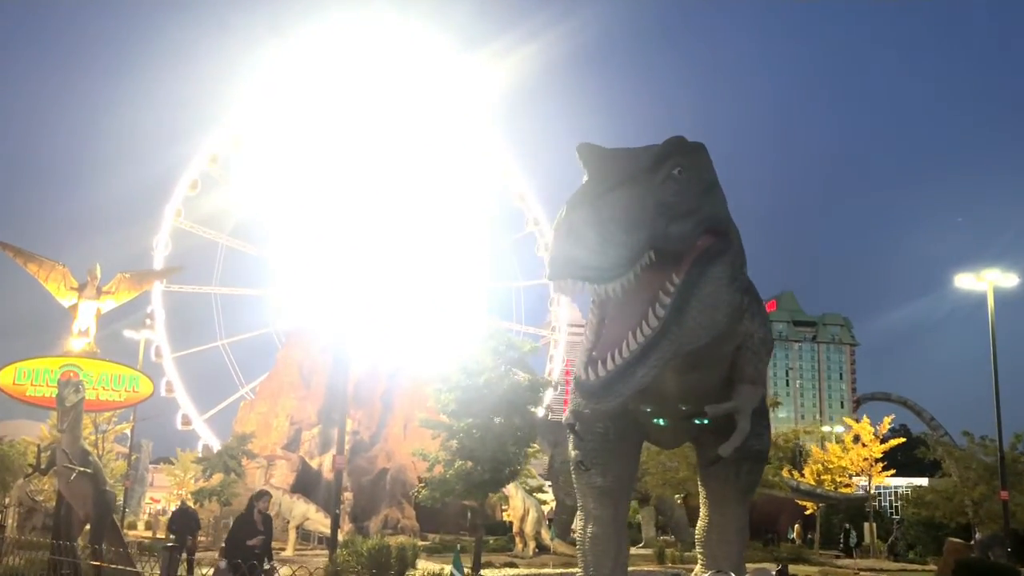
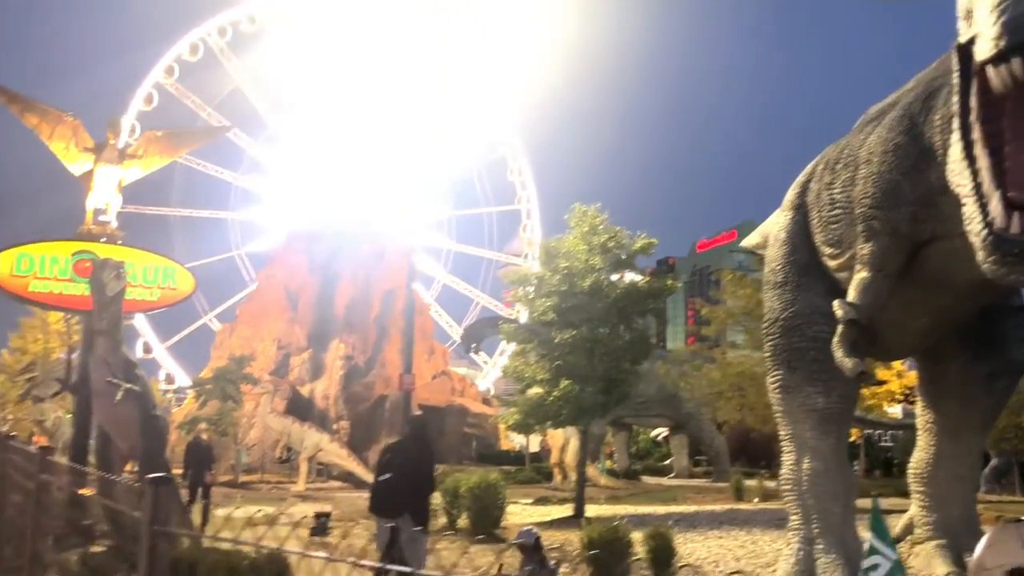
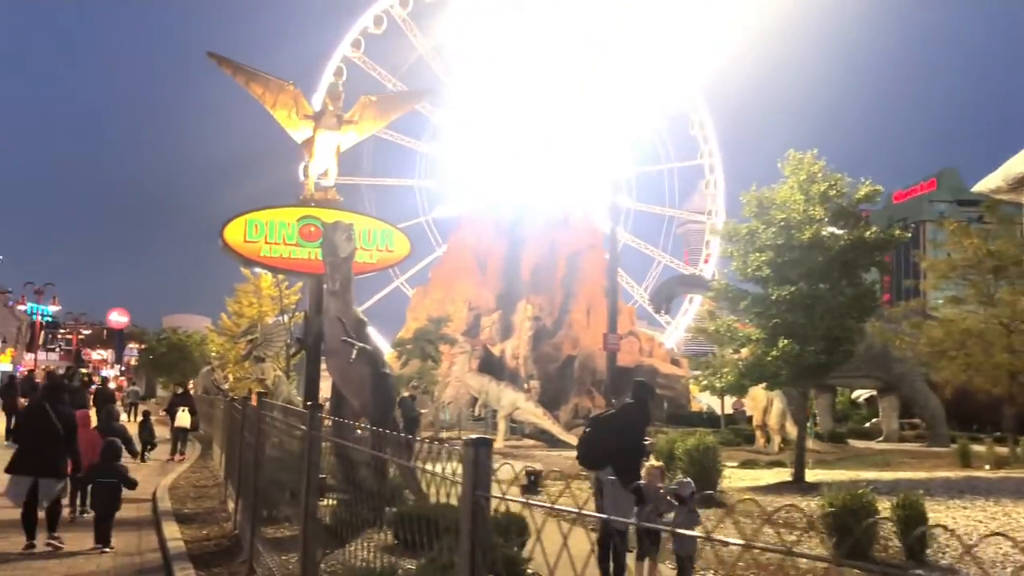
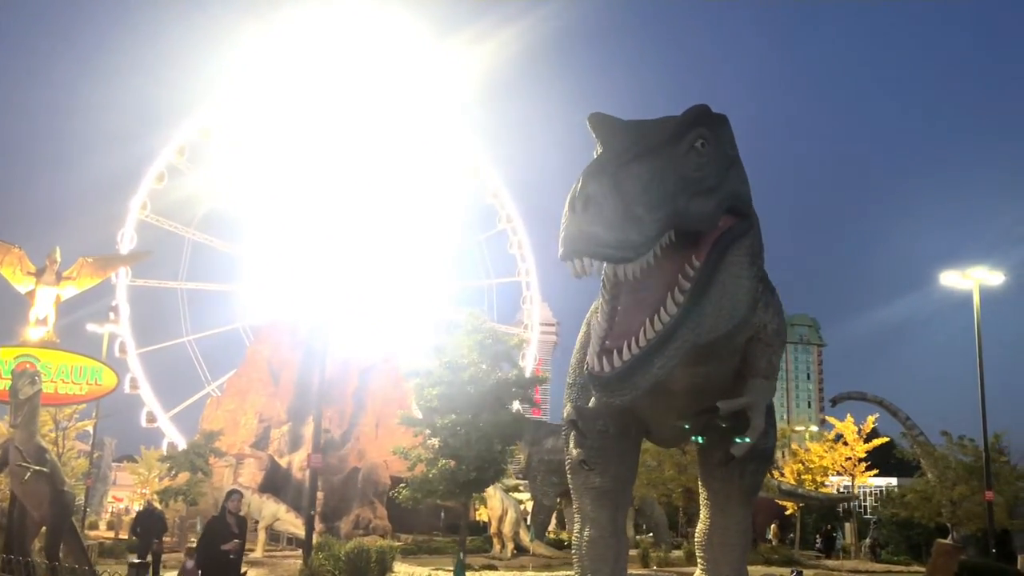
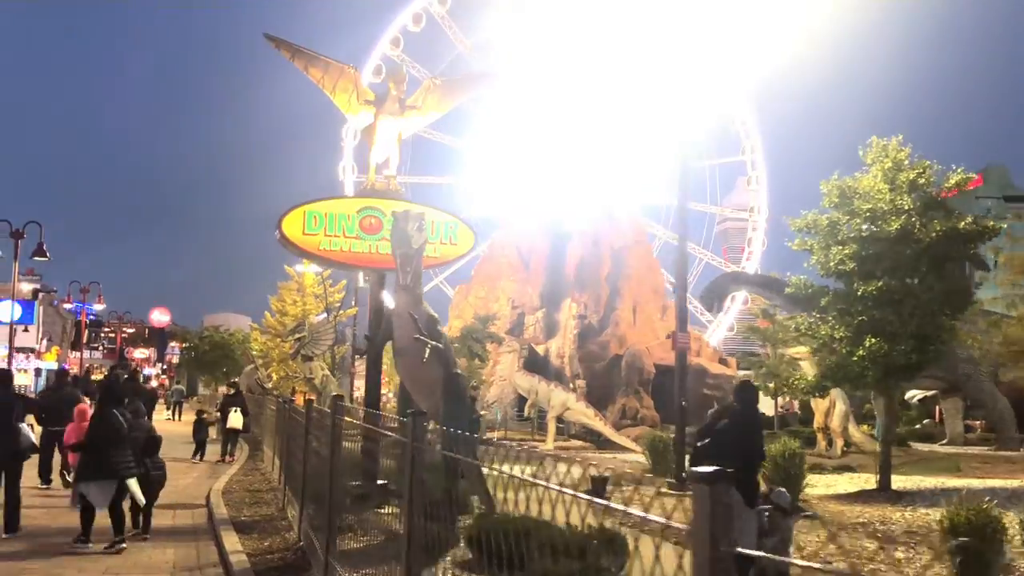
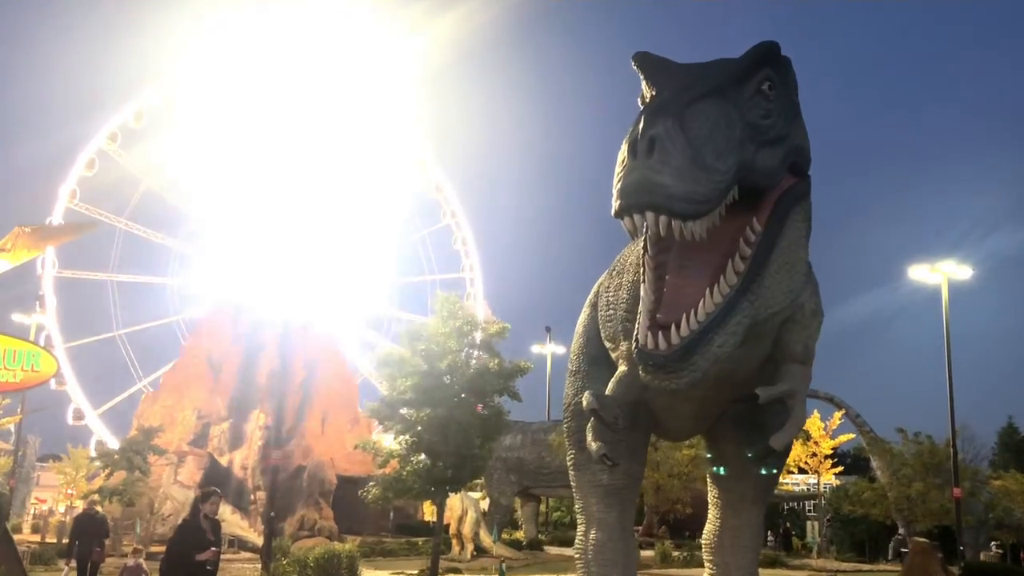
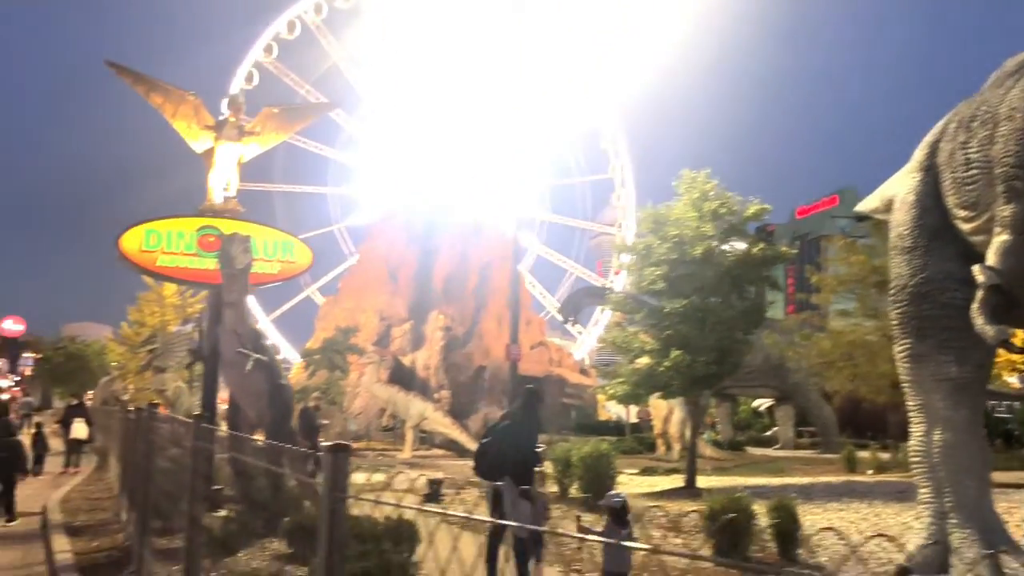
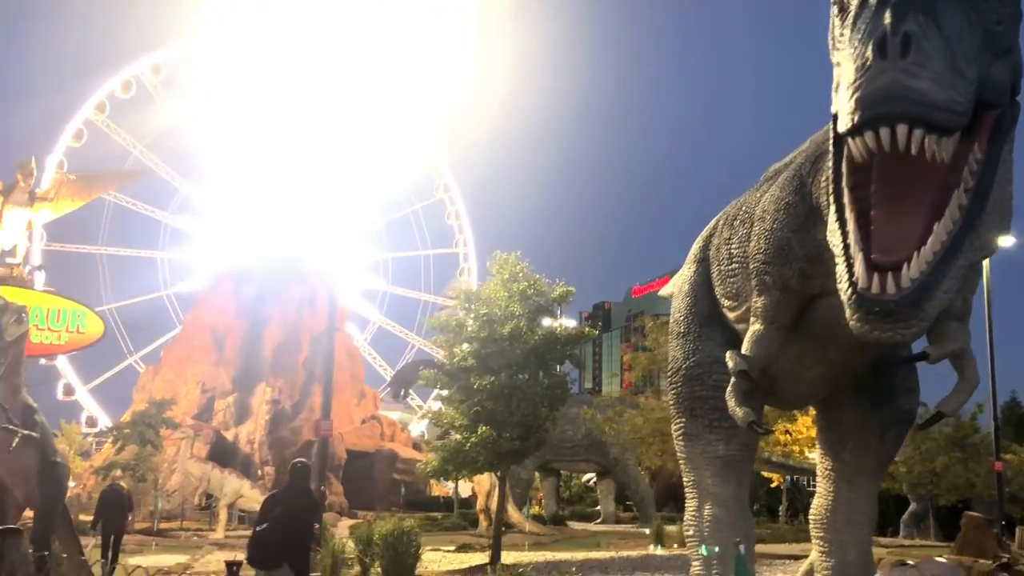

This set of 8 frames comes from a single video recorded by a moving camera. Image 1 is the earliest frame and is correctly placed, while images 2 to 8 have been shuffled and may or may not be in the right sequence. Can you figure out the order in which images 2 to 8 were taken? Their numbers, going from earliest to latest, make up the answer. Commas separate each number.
4, 6, 8, 2, 7, 3, 5
